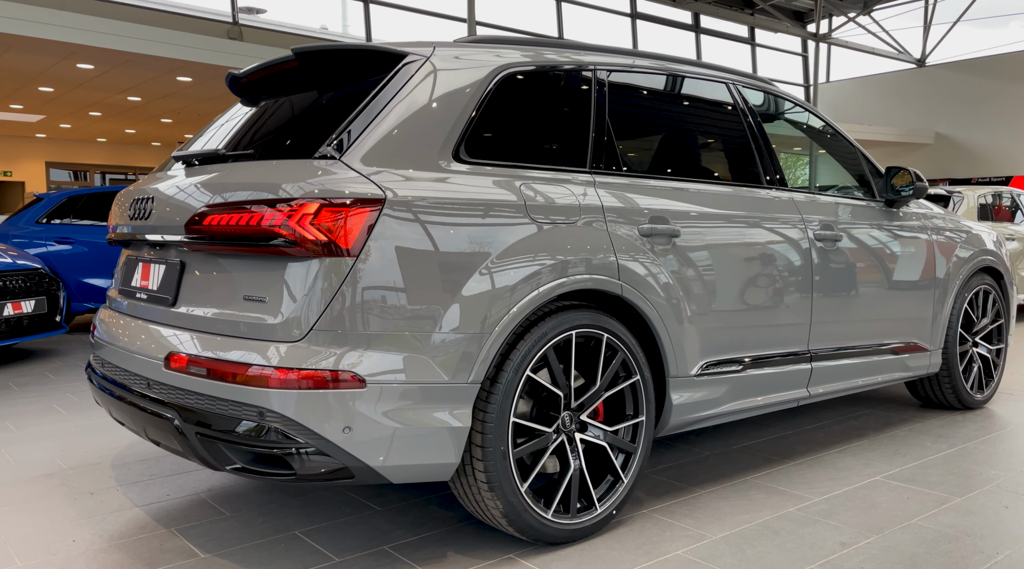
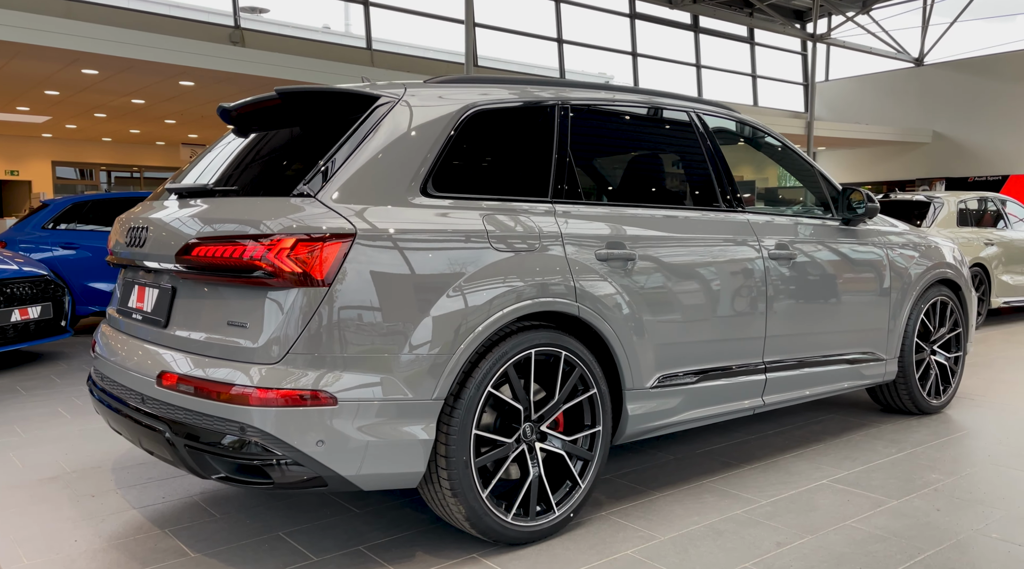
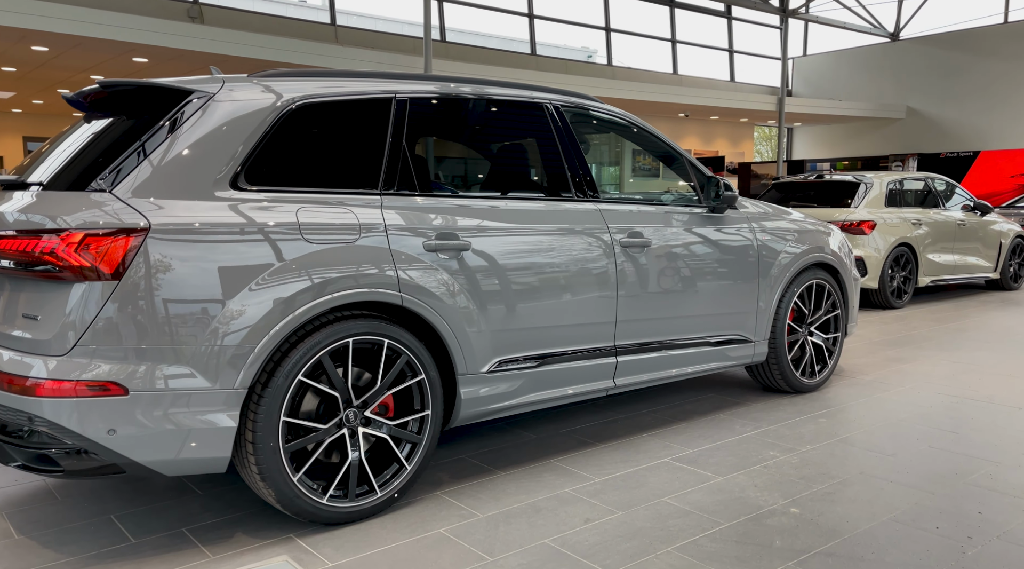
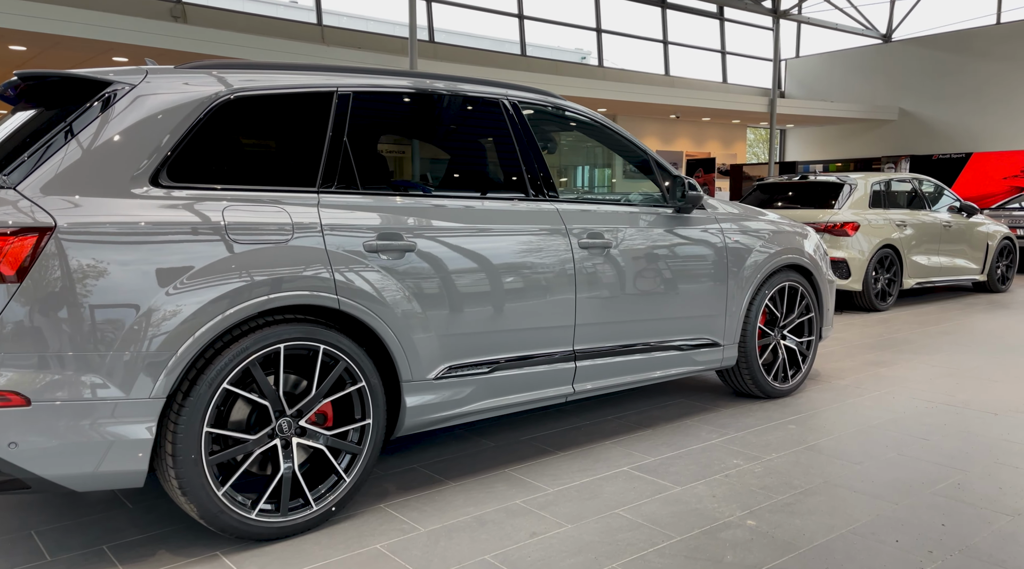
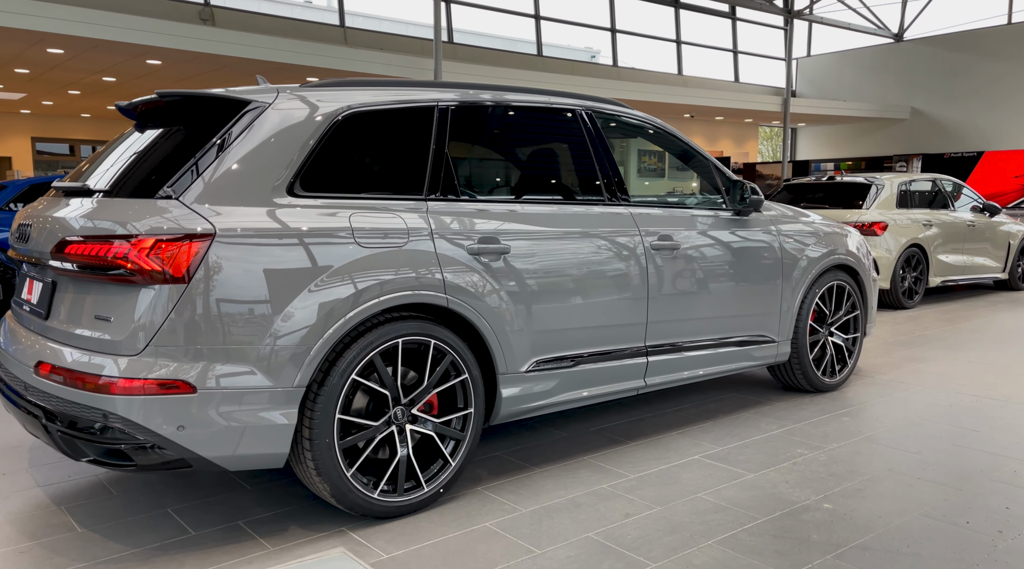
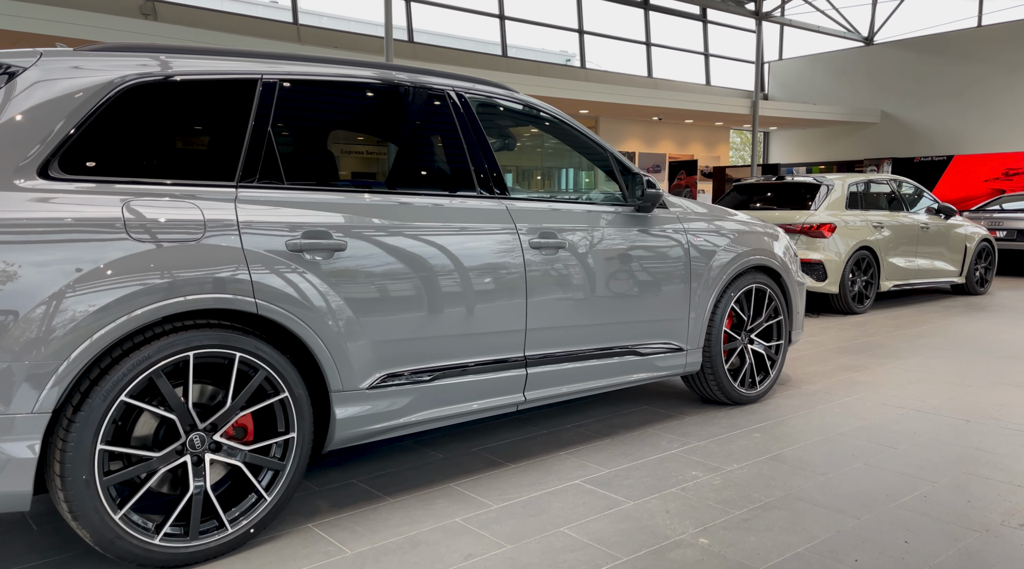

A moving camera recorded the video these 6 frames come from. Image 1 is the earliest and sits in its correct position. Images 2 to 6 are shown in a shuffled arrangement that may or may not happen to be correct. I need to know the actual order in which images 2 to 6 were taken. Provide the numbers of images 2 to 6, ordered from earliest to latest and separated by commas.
2, 5, 3, 4, 6
